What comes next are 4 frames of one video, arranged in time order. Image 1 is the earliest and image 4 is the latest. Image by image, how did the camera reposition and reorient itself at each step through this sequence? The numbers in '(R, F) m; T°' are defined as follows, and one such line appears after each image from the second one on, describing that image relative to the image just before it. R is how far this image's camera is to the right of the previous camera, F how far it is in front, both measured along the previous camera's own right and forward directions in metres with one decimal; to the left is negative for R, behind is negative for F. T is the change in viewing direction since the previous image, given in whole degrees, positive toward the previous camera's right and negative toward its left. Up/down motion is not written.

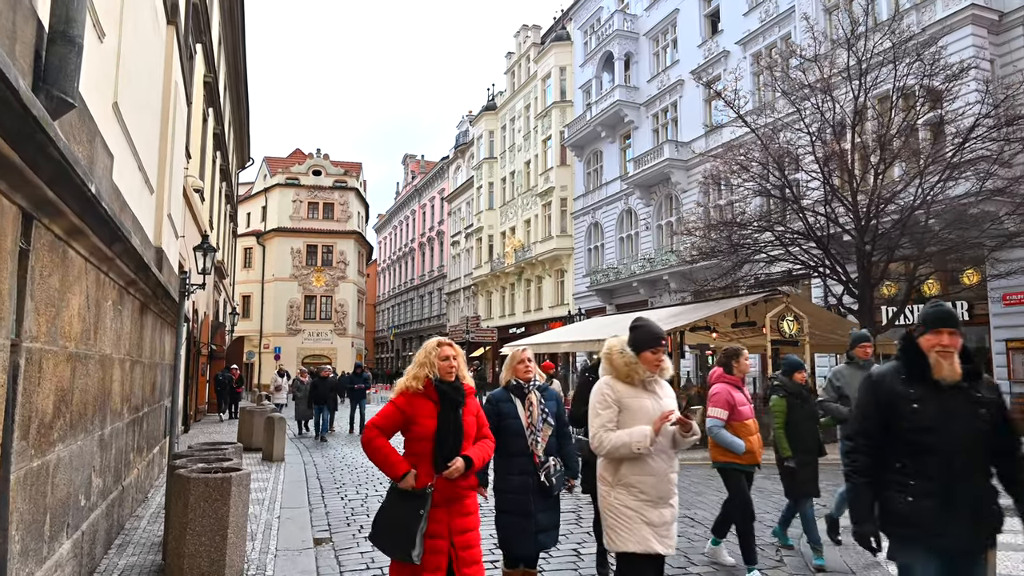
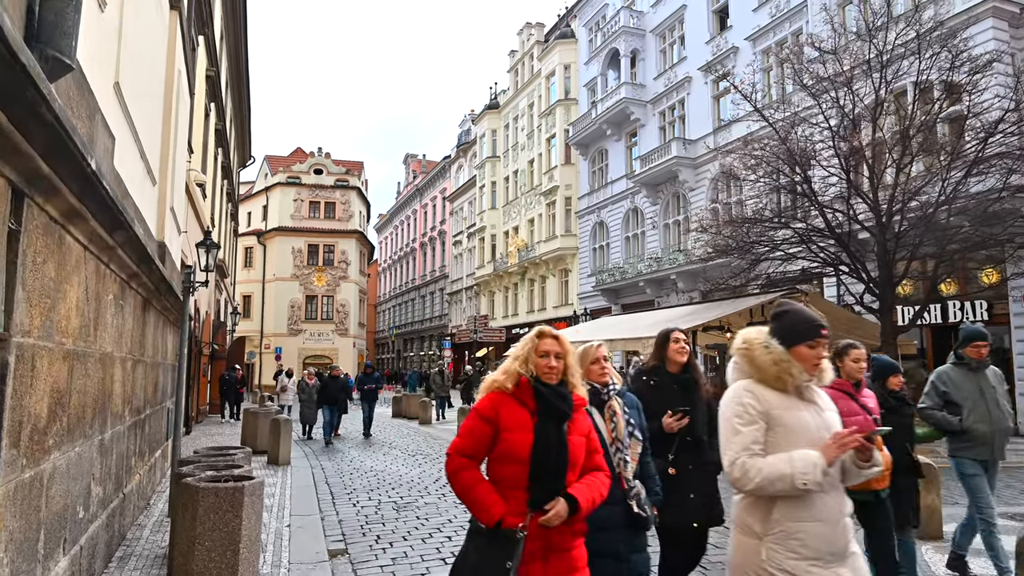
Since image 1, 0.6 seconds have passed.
(-0.2, +0.4) m; 0°
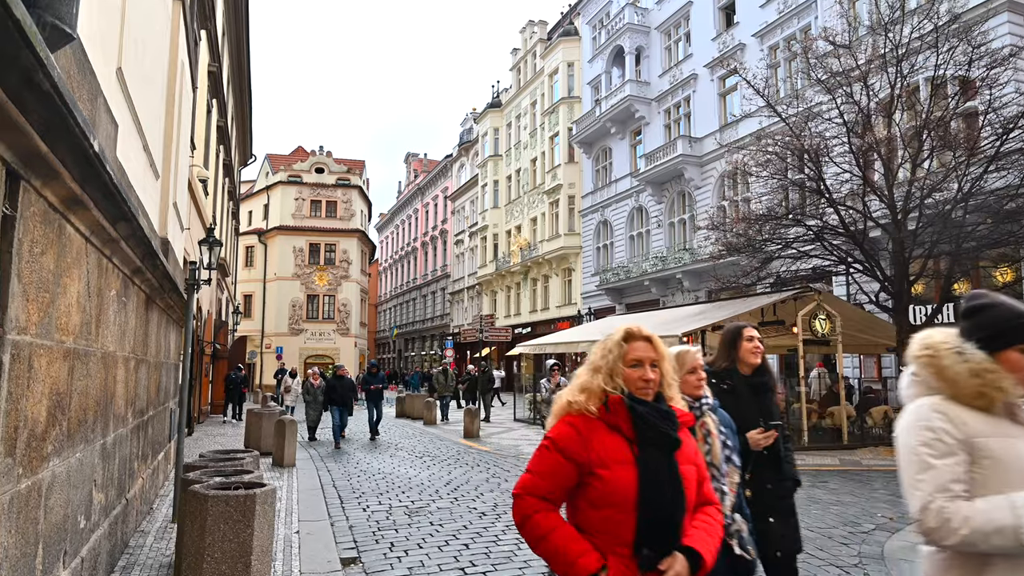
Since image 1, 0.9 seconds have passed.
(-0.2, +0.3) m; 0°
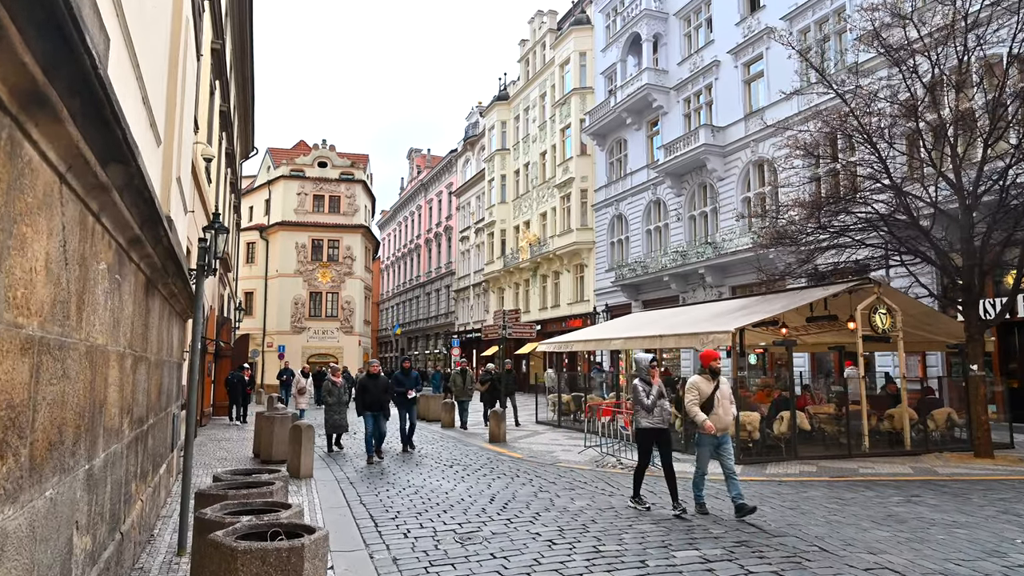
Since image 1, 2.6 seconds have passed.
(-0.6, +1.2) m; 0°
